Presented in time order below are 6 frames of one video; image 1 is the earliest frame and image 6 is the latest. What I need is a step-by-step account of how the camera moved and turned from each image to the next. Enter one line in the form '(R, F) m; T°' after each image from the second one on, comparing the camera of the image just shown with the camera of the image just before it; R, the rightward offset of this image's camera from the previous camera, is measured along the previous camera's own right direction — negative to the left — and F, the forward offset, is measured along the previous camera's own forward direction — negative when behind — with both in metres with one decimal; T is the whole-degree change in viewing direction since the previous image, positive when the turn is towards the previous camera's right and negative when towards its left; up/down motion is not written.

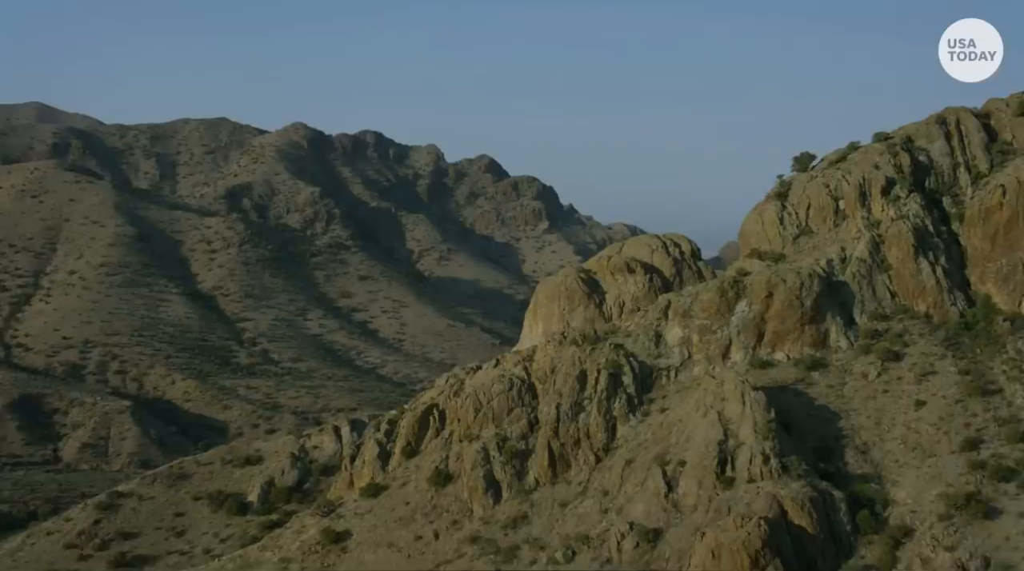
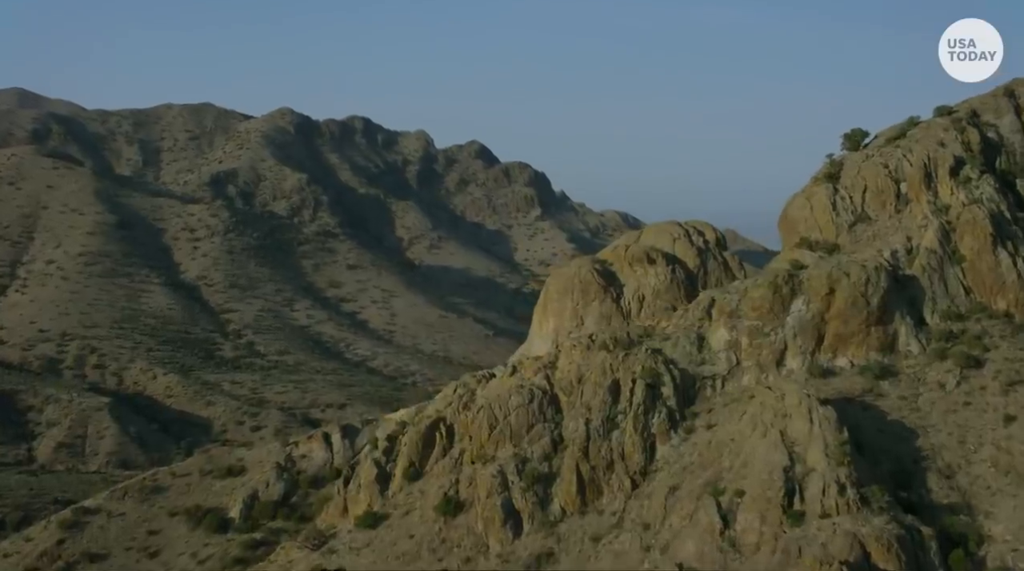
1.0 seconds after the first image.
(-0.5, +3.1) m; +1°
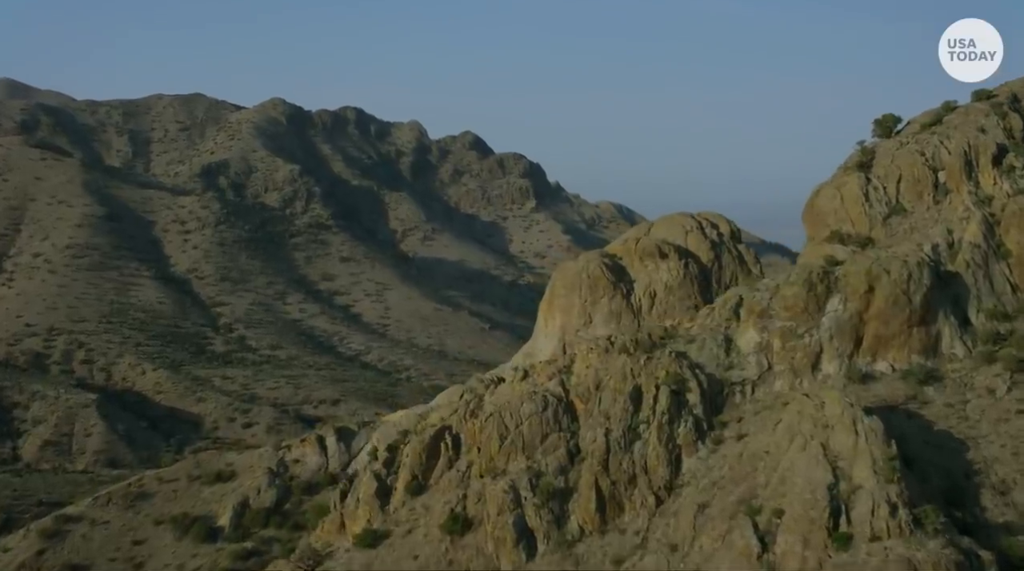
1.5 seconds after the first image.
(-0.3, +1.6) m; 0°
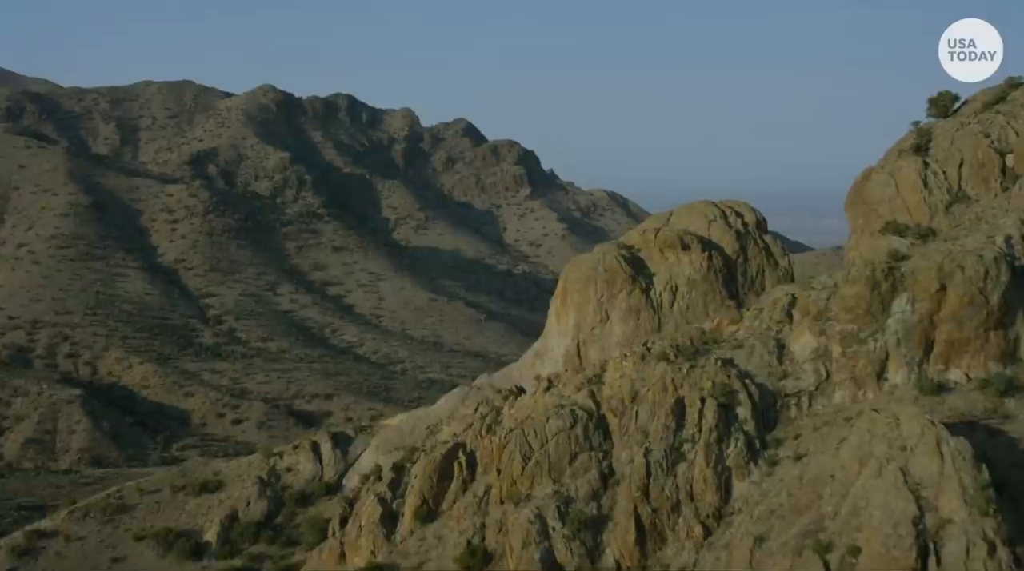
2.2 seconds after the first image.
(-0.4, +2.2) m; 0°
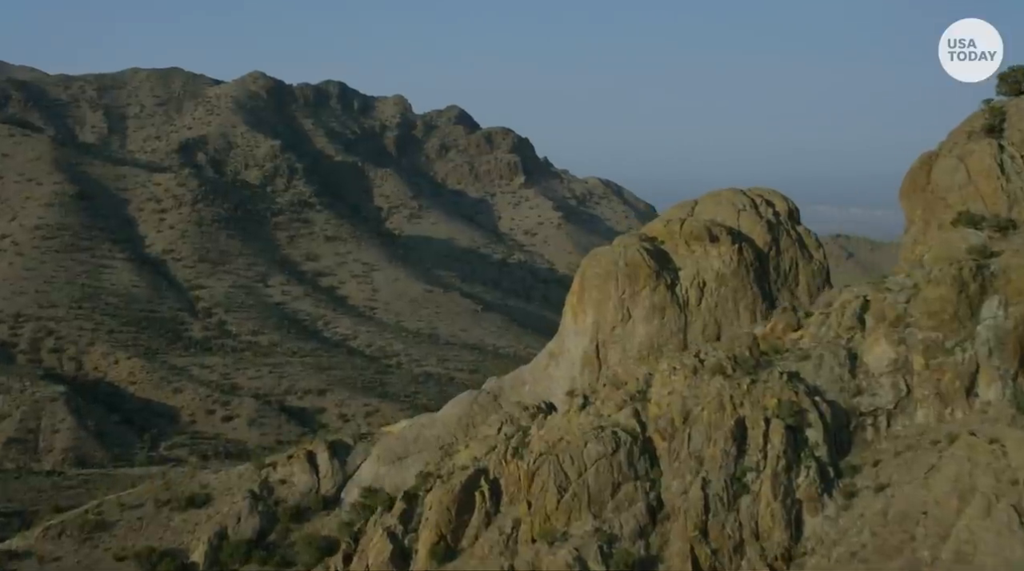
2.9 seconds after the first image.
(-0.4, +2.2) m; 0°
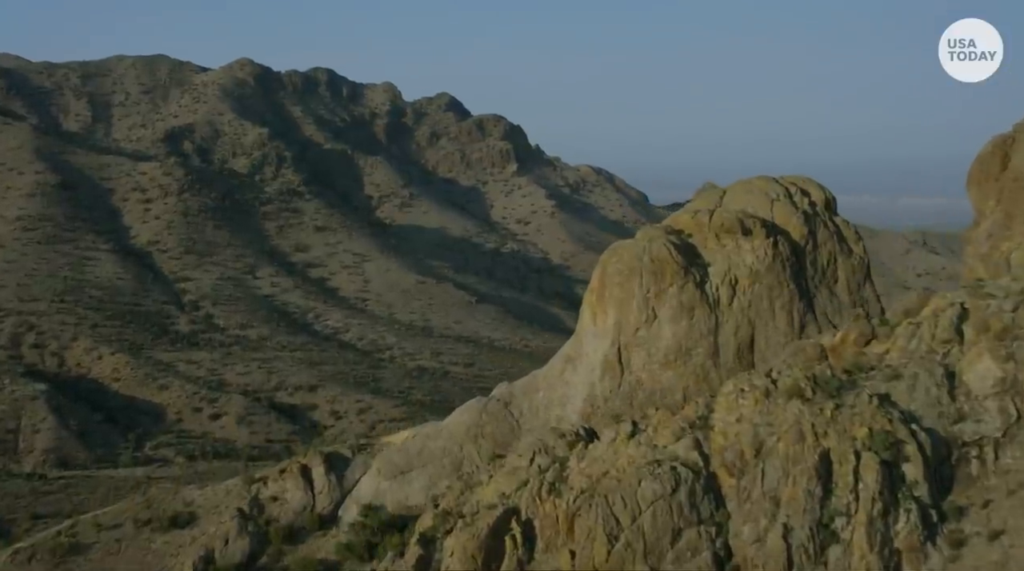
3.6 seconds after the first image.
(-0.4, +2.2) m; 0°
